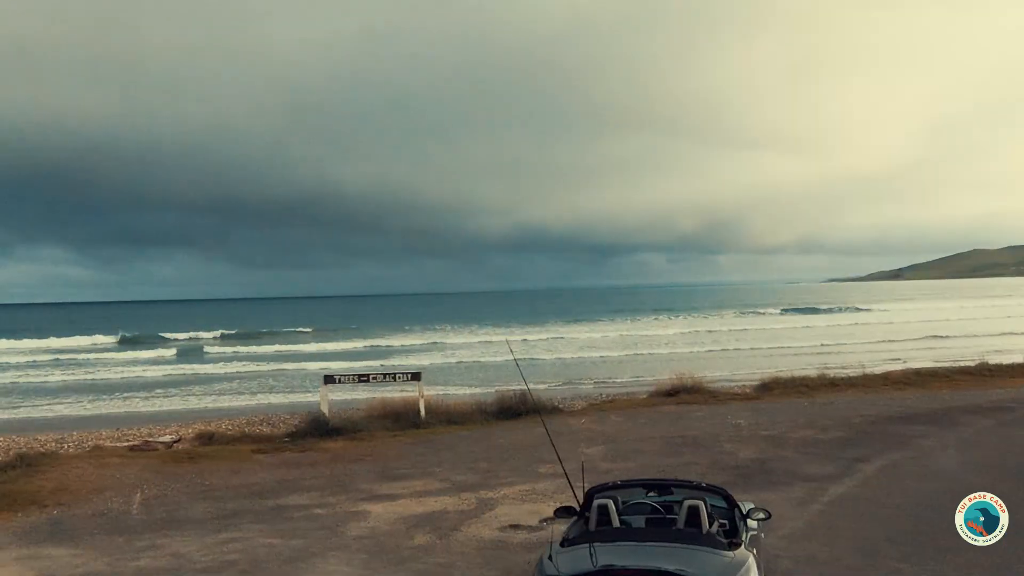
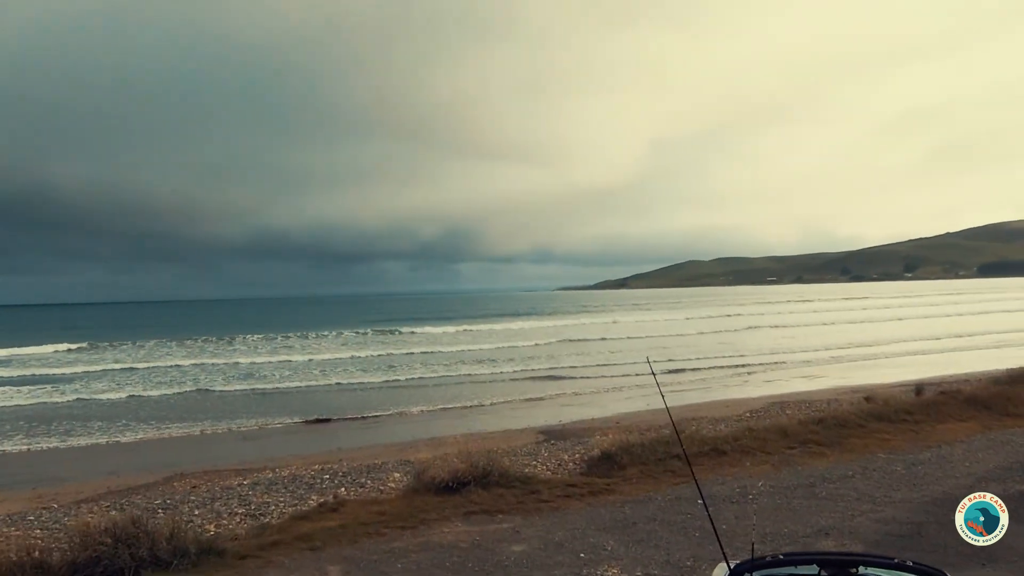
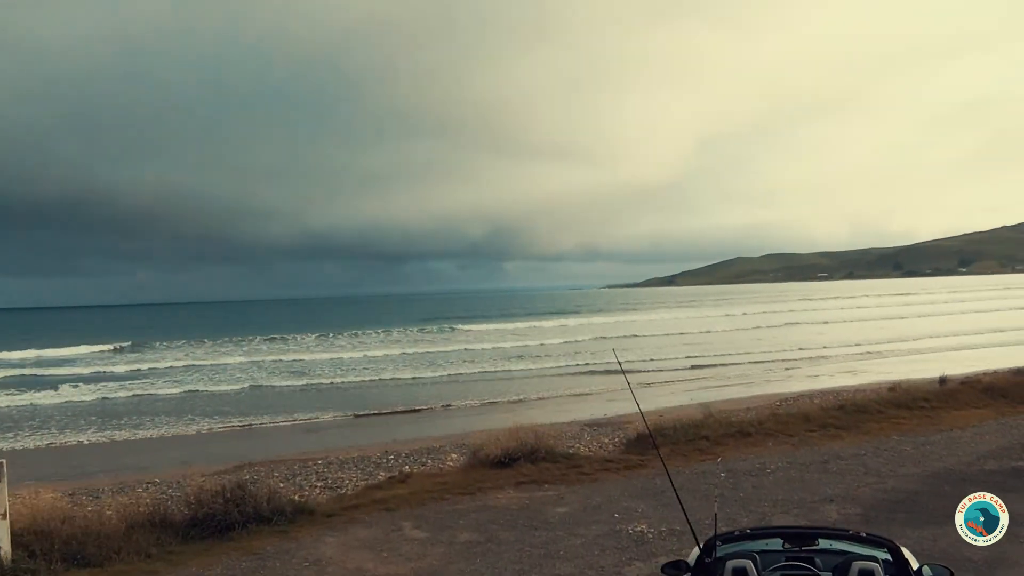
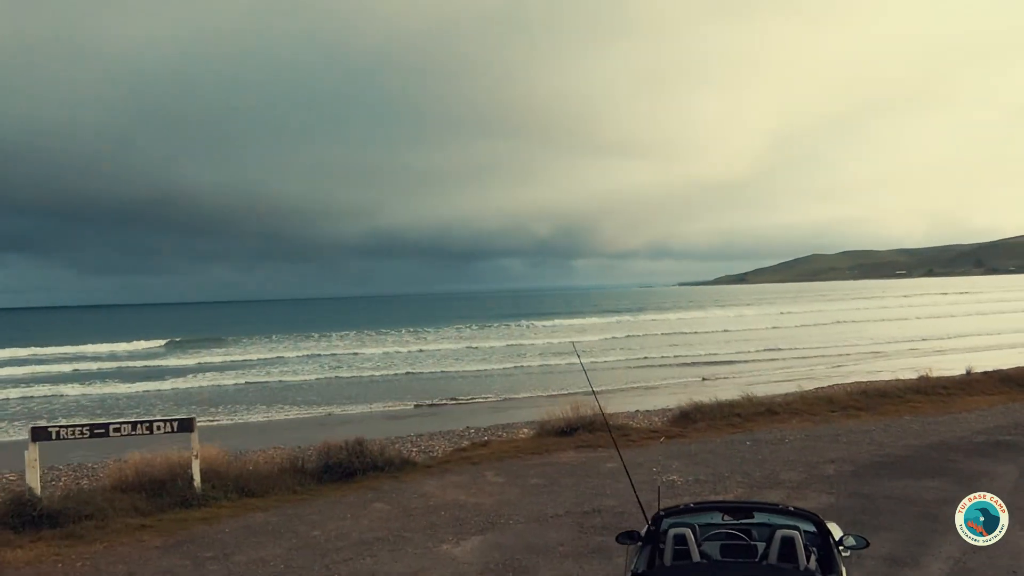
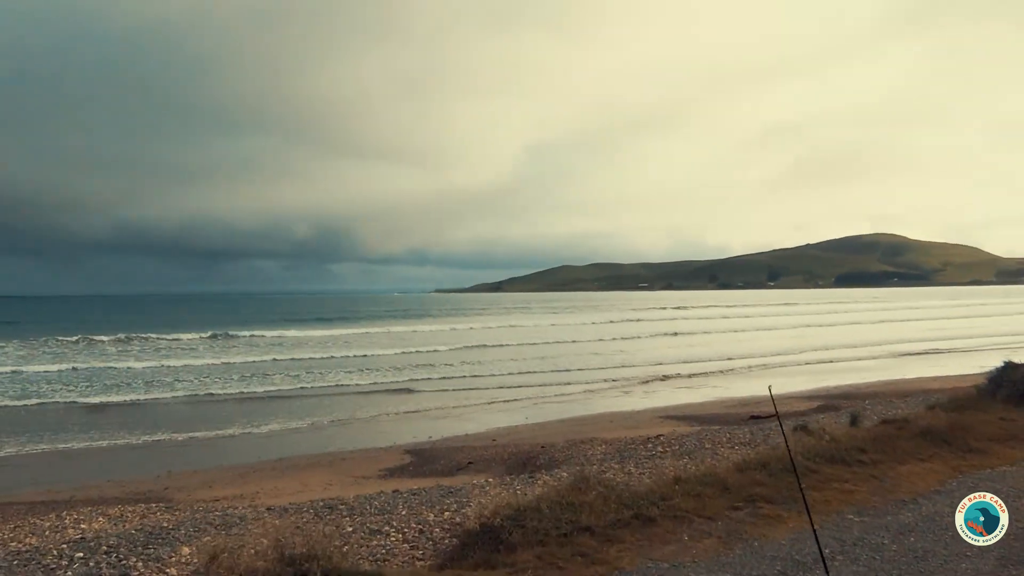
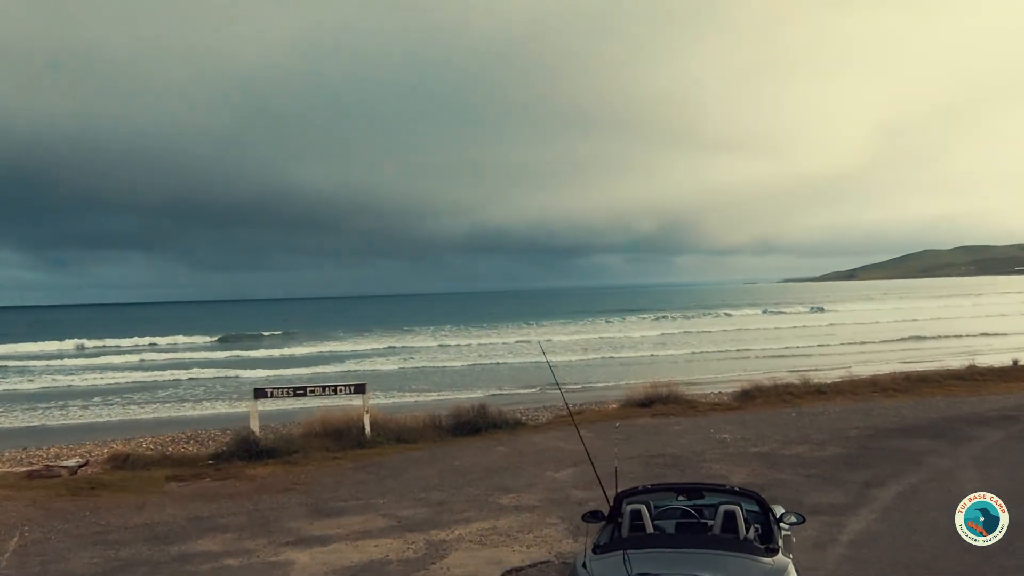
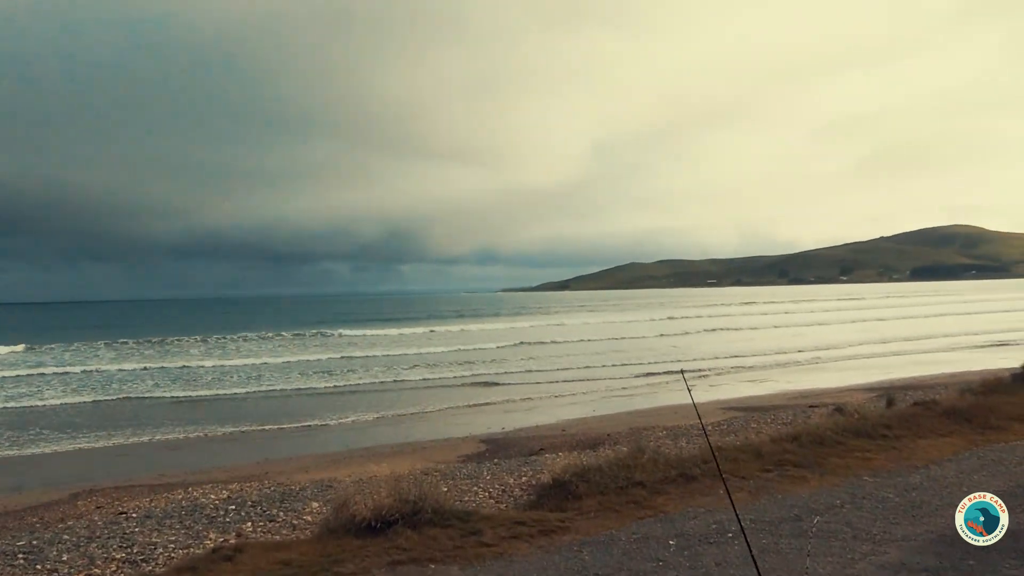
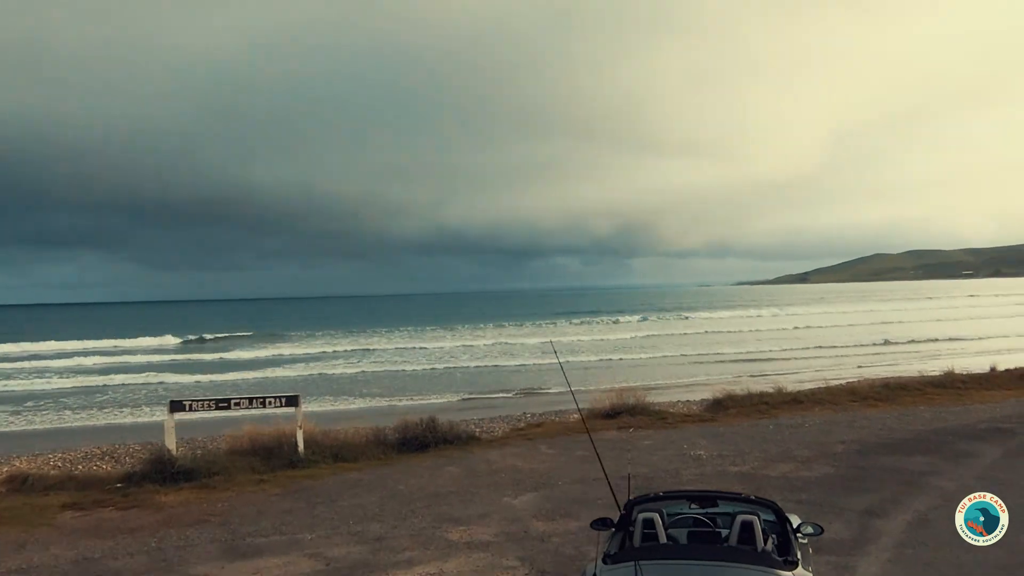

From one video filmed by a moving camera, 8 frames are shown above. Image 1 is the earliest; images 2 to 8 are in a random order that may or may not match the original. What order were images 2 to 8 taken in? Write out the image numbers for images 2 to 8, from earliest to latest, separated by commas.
6, 8, 4, 3, 2, 7, 5
